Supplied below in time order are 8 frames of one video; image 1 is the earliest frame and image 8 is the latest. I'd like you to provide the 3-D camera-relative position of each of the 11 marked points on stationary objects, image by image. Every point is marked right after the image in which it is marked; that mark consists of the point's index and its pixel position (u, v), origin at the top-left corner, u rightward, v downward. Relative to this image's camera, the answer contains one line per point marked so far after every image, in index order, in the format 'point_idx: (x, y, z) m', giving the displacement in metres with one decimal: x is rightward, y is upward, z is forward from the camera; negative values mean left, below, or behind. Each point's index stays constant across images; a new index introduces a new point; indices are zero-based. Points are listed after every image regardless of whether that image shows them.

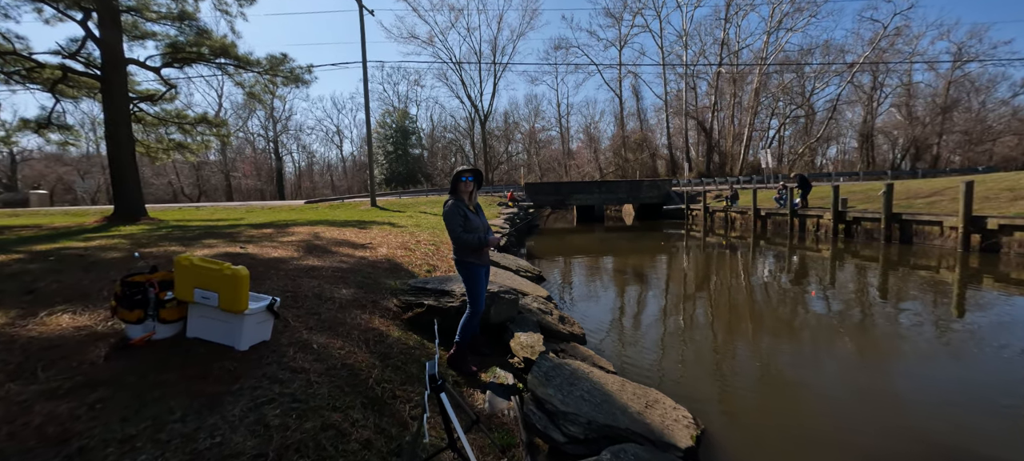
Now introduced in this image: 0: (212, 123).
0: (-9.1, +3.2, +13.1) m
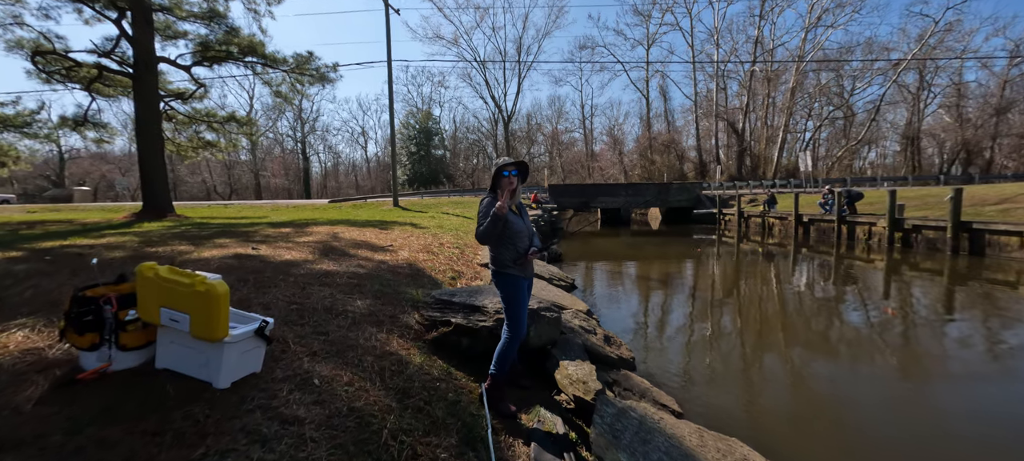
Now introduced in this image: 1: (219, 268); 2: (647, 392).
0: (-8.2, +3.3, +12.9) m
1: (-2.7, -0.3, +4.0) m
2: (+1.3, -1.5, +3.9) m
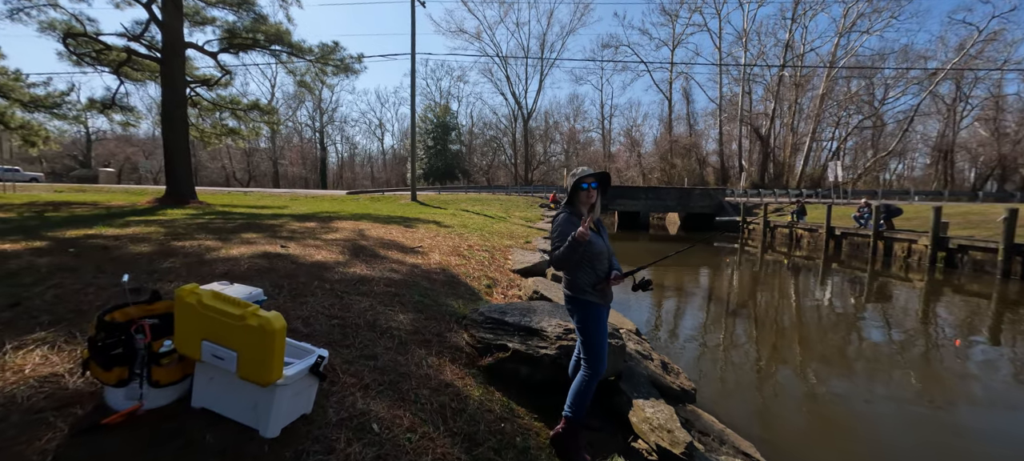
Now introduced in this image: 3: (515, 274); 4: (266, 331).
0: (-7.4, +3.6, +12.7) m
1: (-2.3, -0.3, +3.7) m
2: (+1.7, -1.6, +3.5) m
3: (0.0, -0.6, +6.2) m
4: (-0.8, -0.3, +1.4) m
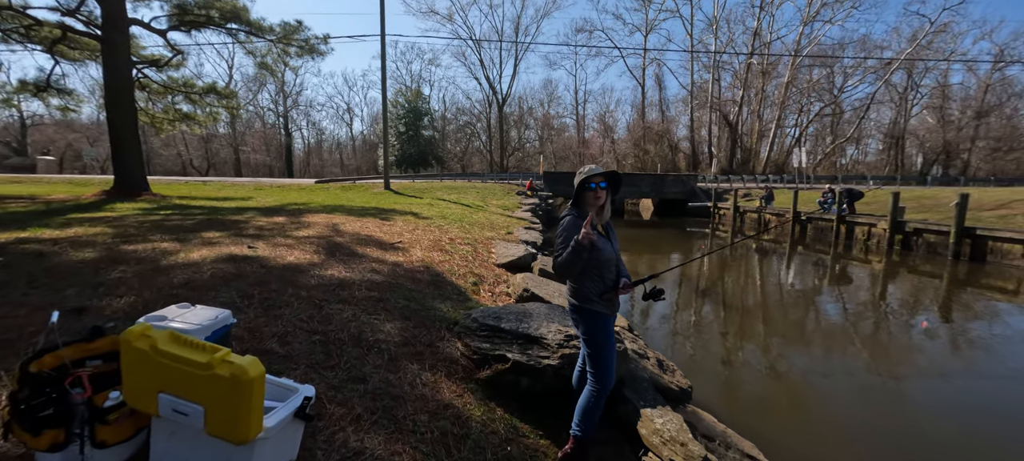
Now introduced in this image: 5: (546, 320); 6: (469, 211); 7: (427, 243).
0: (-8.0, +3.8, +11.9) m
1: (-2.3, -0.3, +3.3) m
2: (+1.7, -1.6, +3.4) m
3: (-0.2, -0.5, +5.9) m
4: (-0.7, -0.4, +1.2) m
5: (+0.3, -0.7, +3.4) m
6: (-1.1, +0.5, +11.0) m
7: (-1.2, -0.2, +6.2) m
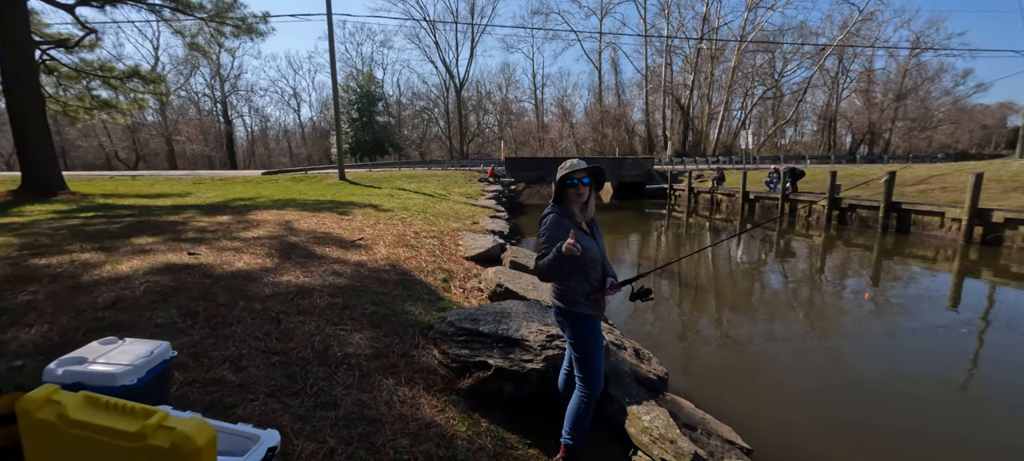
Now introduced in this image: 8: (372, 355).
0: (-9.1, +3.8, +10.8) m
1: (-2.5, -0.4, +2.9) m
2: (+1.5, -1.5, +3.4) m
3: (-0.6, -0.4, +5.7) m
4: (-0.7, -0.5, +0.9) m
5: (+0.1, -0.7, +3.2) m
6: (-2.0, +0.7, +10.7) m
7: (-1.7, -0.1, +5.9) m
8: (-0.9, -0.8, +2.6) m
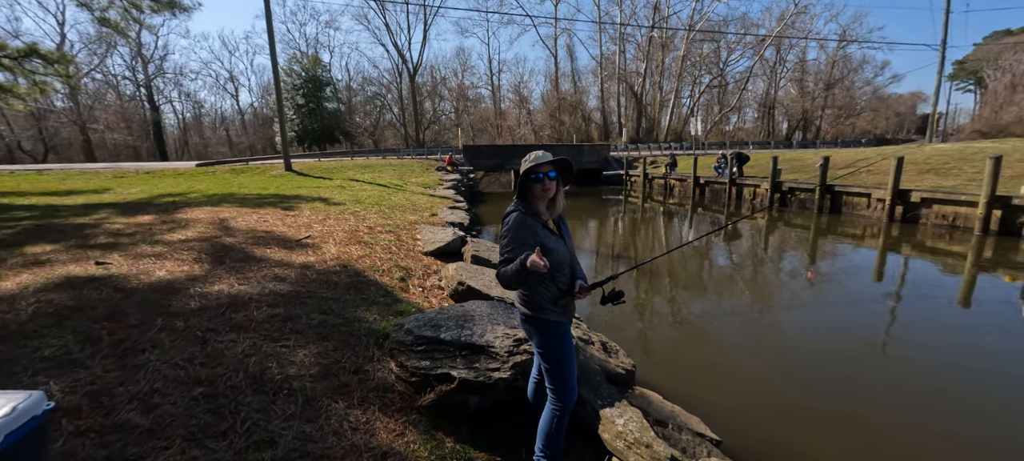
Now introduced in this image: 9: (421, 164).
0: (-10.1, +3.8, +9.5) m
1: (-2.7, -0.4, +2.5) m
2: (+1.3, -1.5, +3.4) m
3: (-1.1, -0.4, +5.4) m
4: (-0.7, -0.5, +0.6) m
5: (-0.2, -0.6, +3.0) m
6: (-3.0, +0.9, +10.2) m
7: (-2.2, 0.0, +5.4) m
8: (-1.1, -0.8, +2.3) m
9: (-4.2, +3.1, +19.8) m
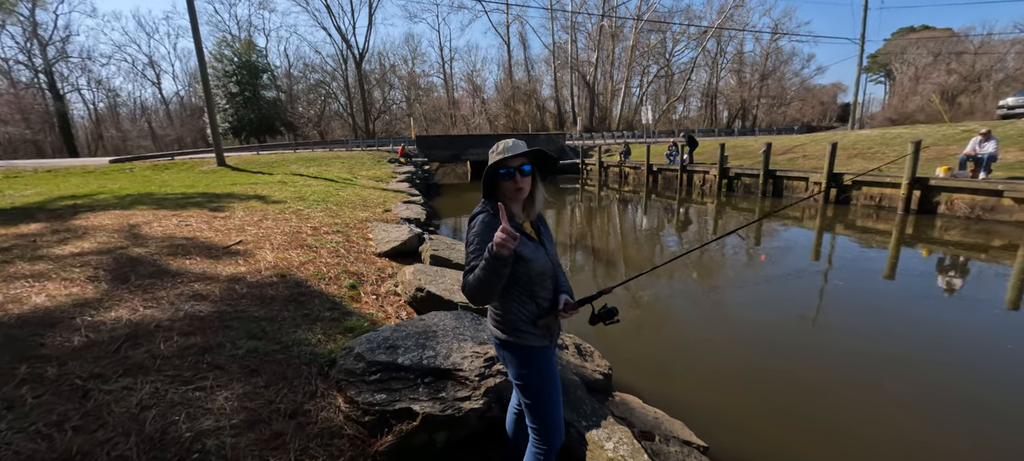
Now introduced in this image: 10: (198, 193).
0: (-11.0, +3.6, +8.0) m
1: (-2.8, -0.5, +1.8) m
2: (+1.1, -1.4, +3.1) m
3: (-1.5, -0.3, +4.9) m
4: (-0.7, -0.6, +0.2) m
5: (-0.3, -0.7, +2.6) m
6: (-3.9, +0.9, +9.4) m
7: (-2.6, -0.1, +4.8) m
8: (-1.2, -0.8, +1.9) m
9: (-6.2, +3.3, +18.9) m
10: (-5.1, +0.6, +7.1) m
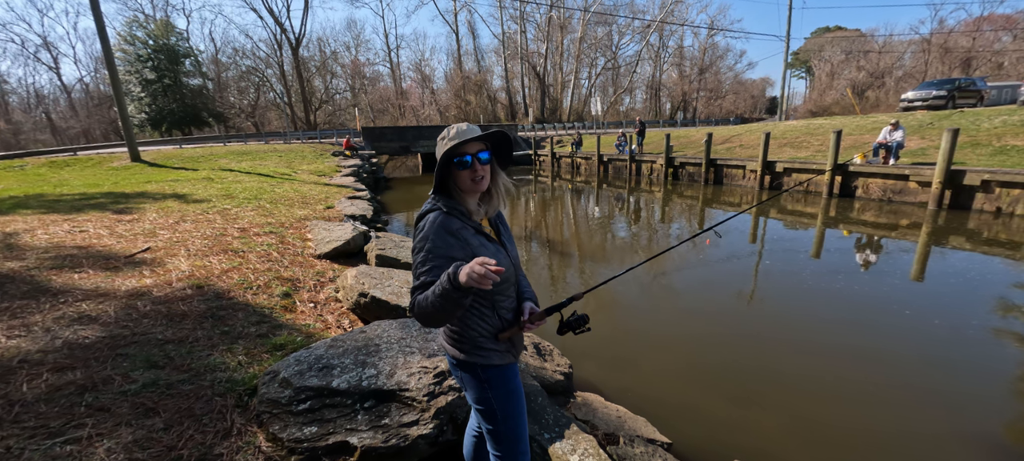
0: (-11.9, +3.4, +6.5) m
1: (-3.0, -0.6, +1.3) m
2: (+0.8, -1.4, +3.0) m
3: (-2.0, -0.3, +4.5) m
4: (-0.7, -0.7, -0.1) m
5: (-0.6, -0.7, +2.3) m
6: (-4.9, +0.9, +8.7) m
7: (-3.1, -0.1, +4.3) m
8: (-1.3, -0.9, +1.5) m
9: (-8.3, +3.4, +17.8) m
10: (-5.8, +0.5, +6.2) m
